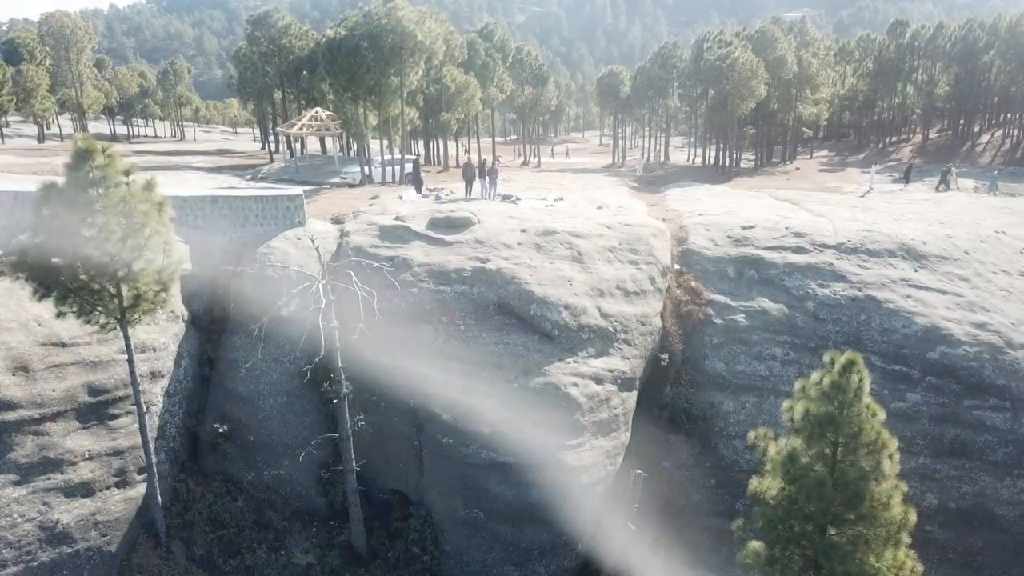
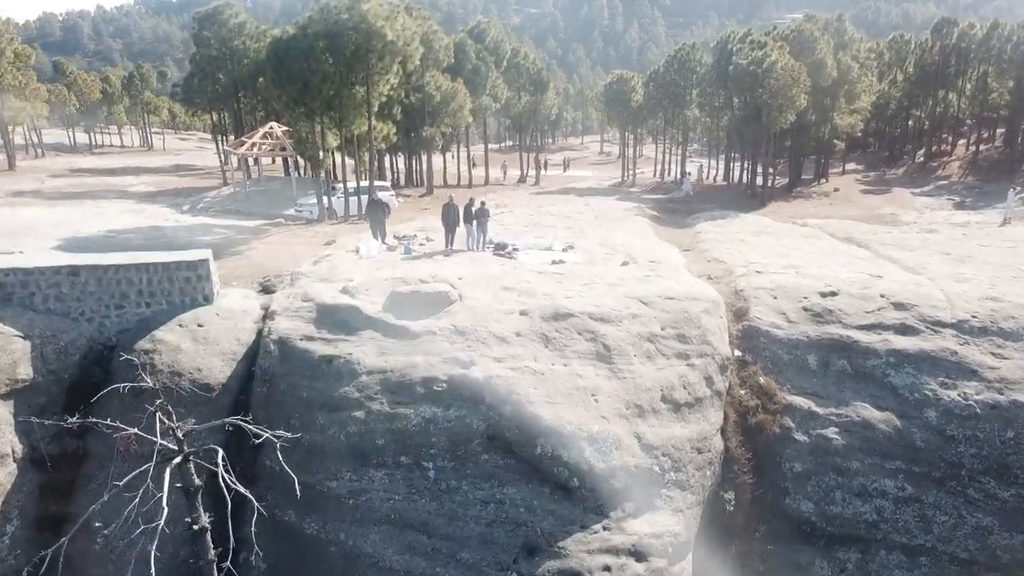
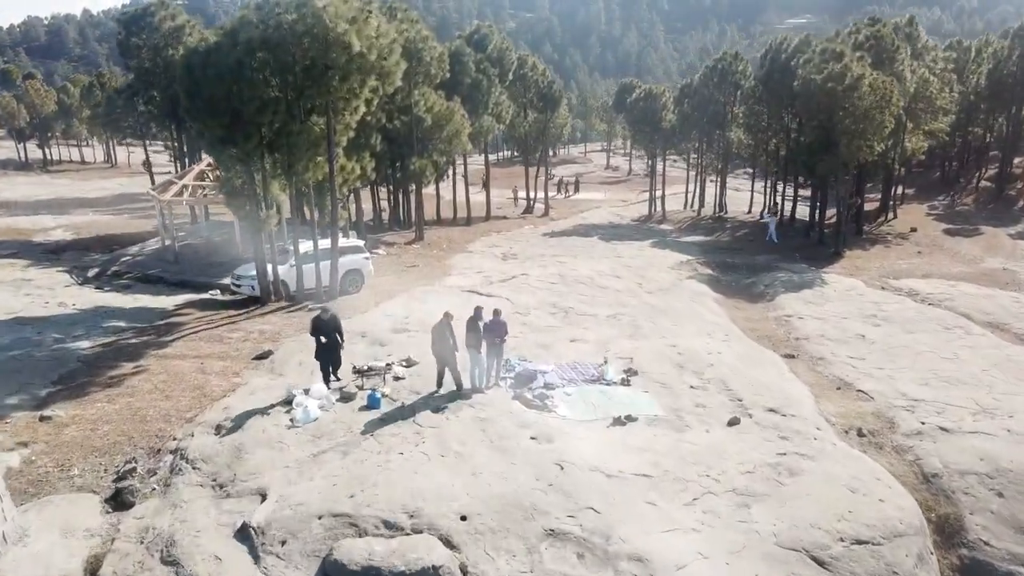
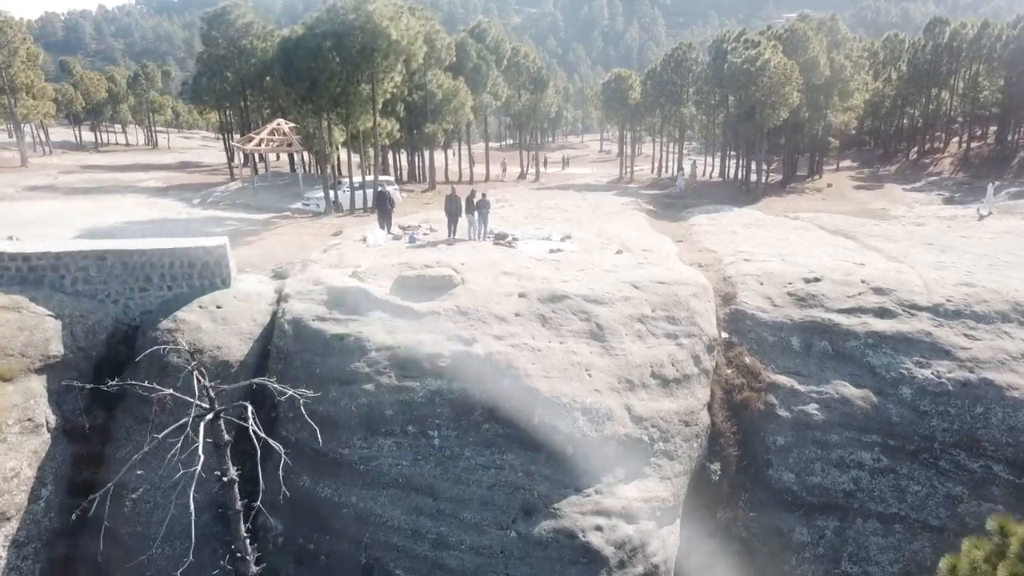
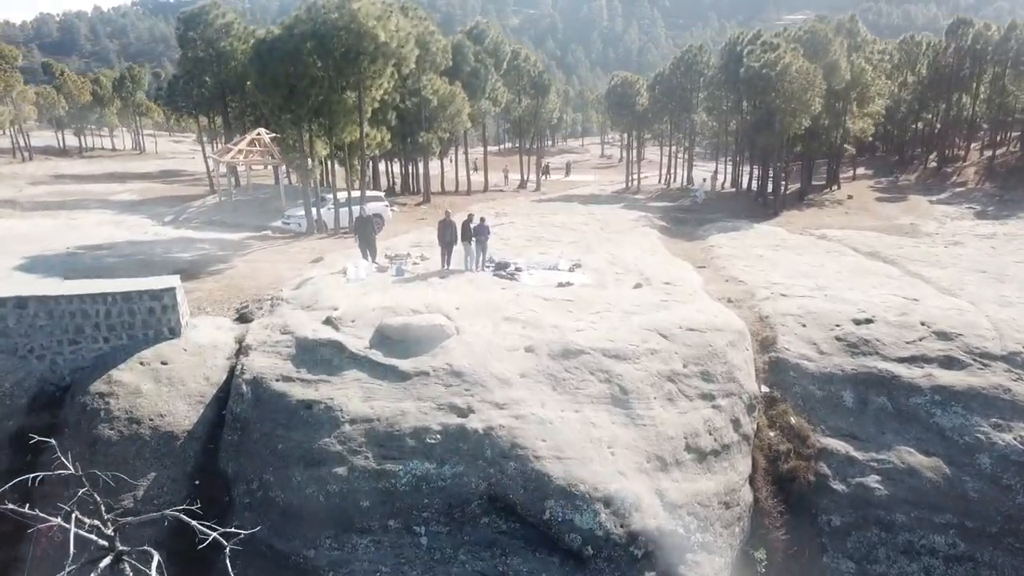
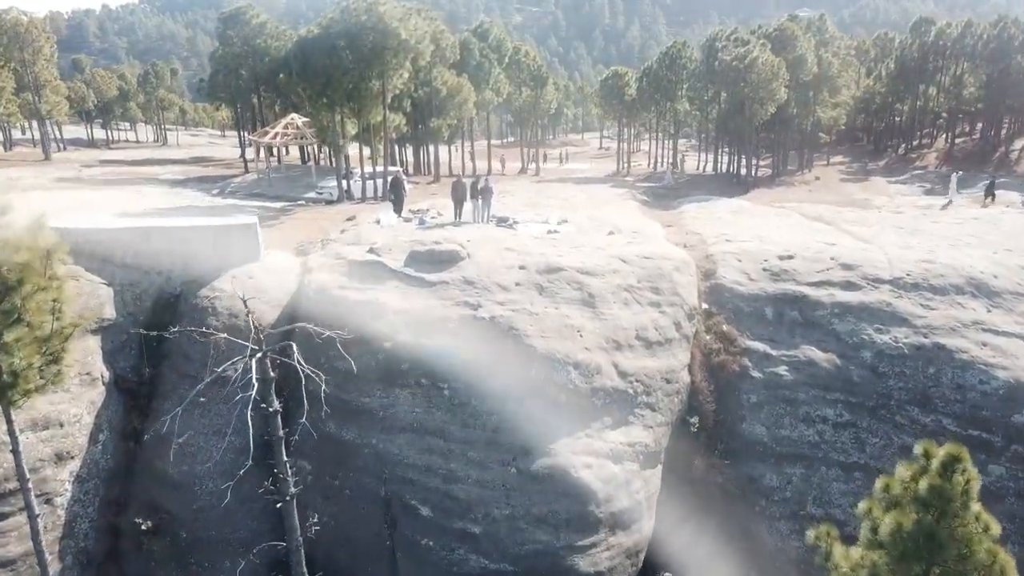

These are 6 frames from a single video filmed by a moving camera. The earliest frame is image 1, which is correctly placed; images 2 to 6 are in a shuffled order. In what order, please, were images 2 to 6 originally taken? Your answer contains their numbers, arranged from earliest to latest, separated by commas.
6, 4, 2, 5, 3
